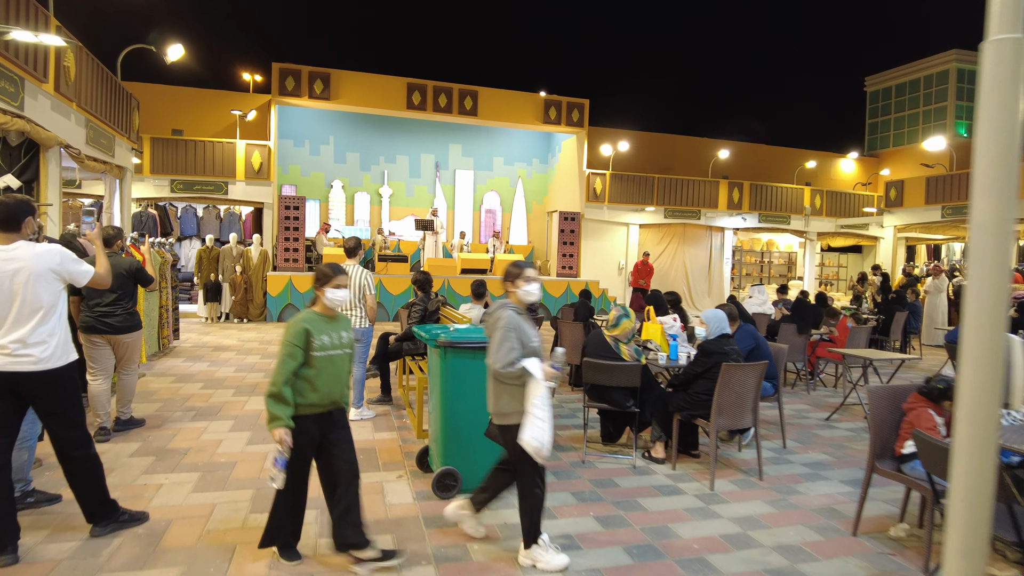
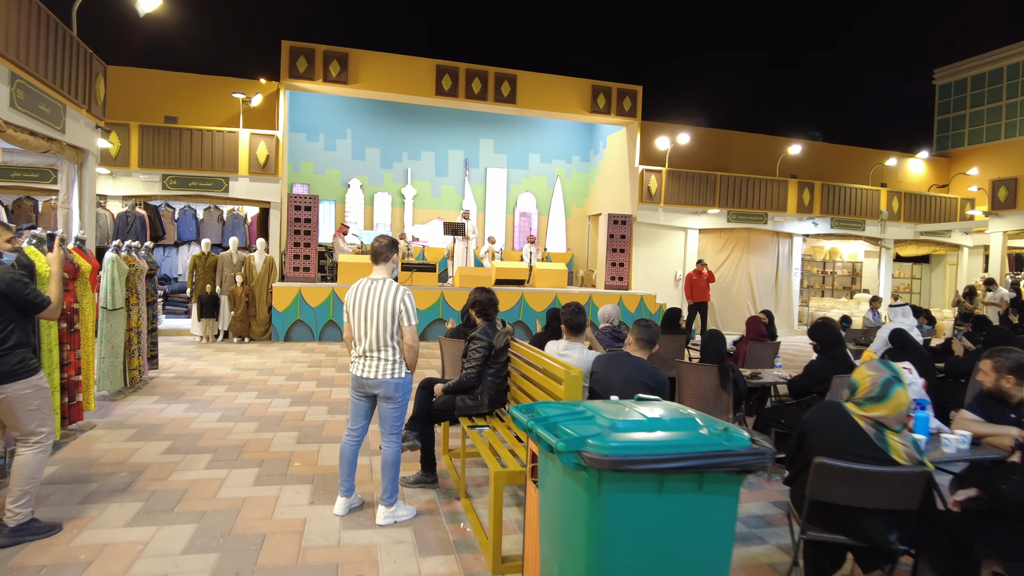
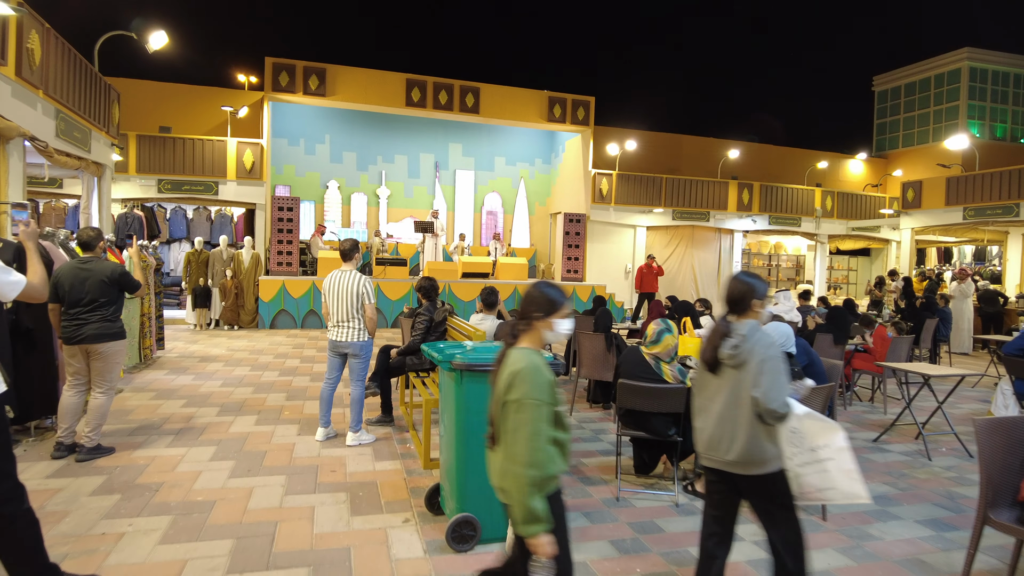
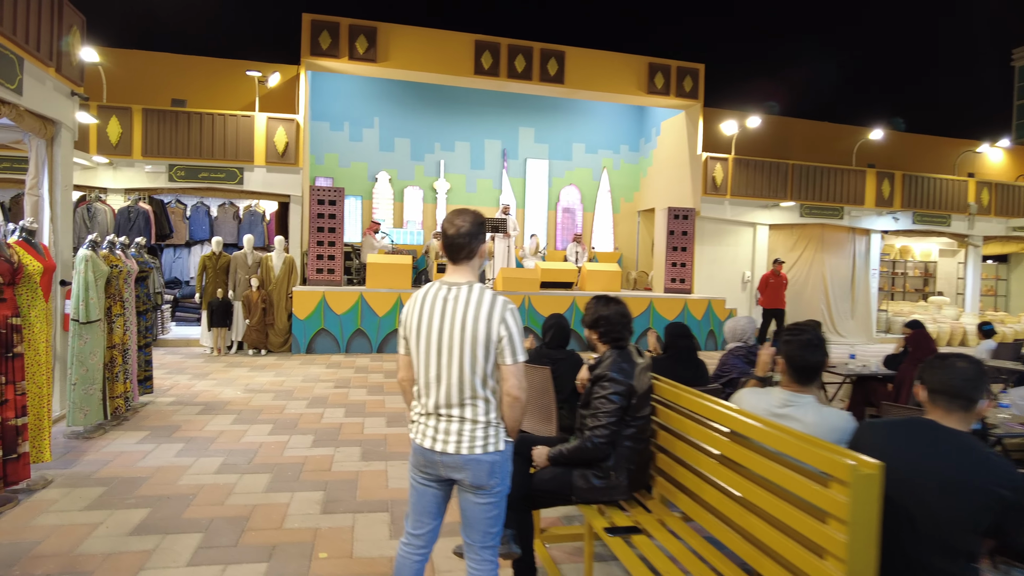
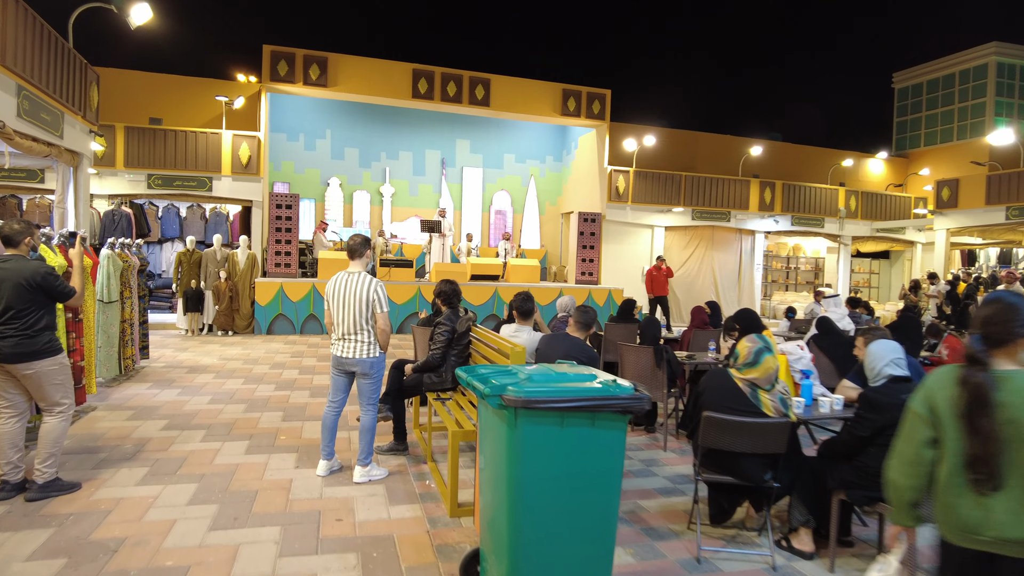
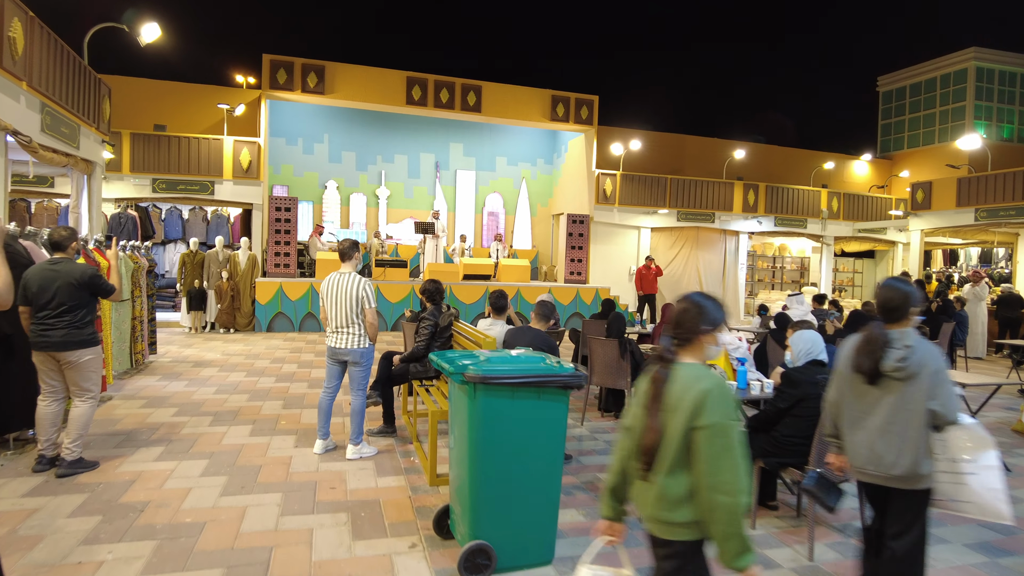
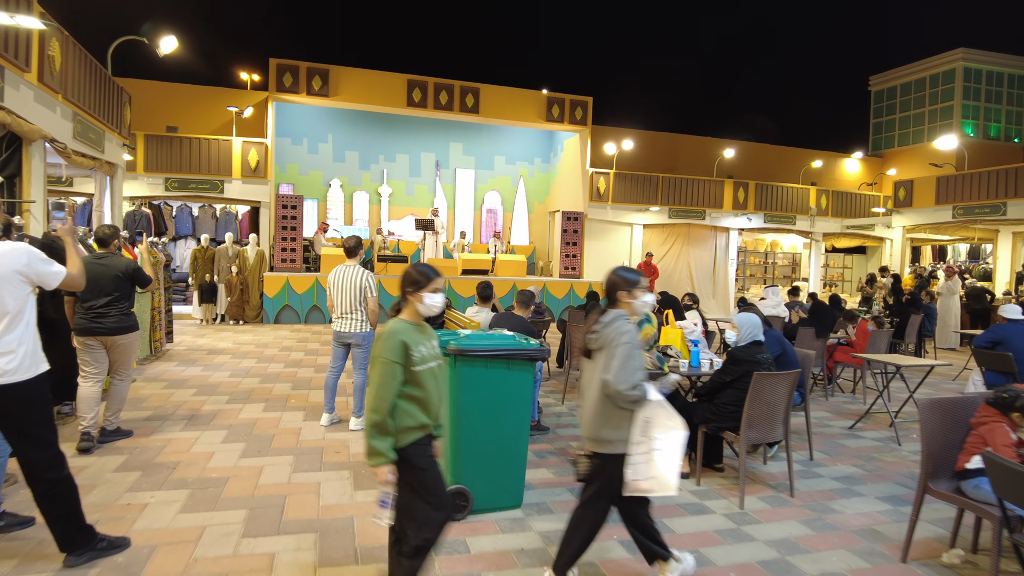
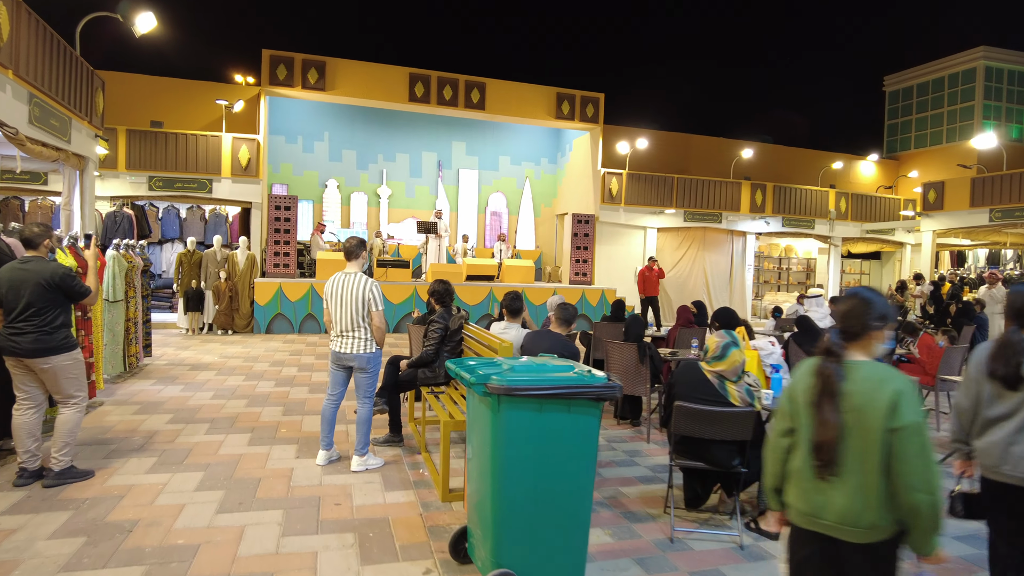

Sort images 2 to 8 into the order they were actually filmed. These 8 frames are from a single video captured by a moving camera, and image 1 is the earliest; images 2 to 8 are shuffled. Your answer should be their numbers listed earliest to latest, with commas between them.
7, 3, 6, 8, 5, 2, 4
